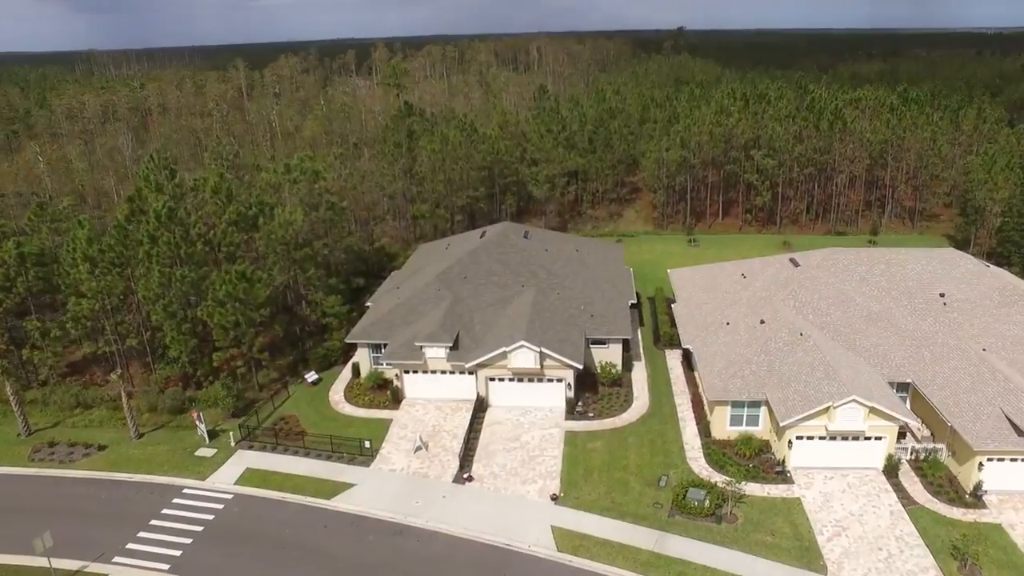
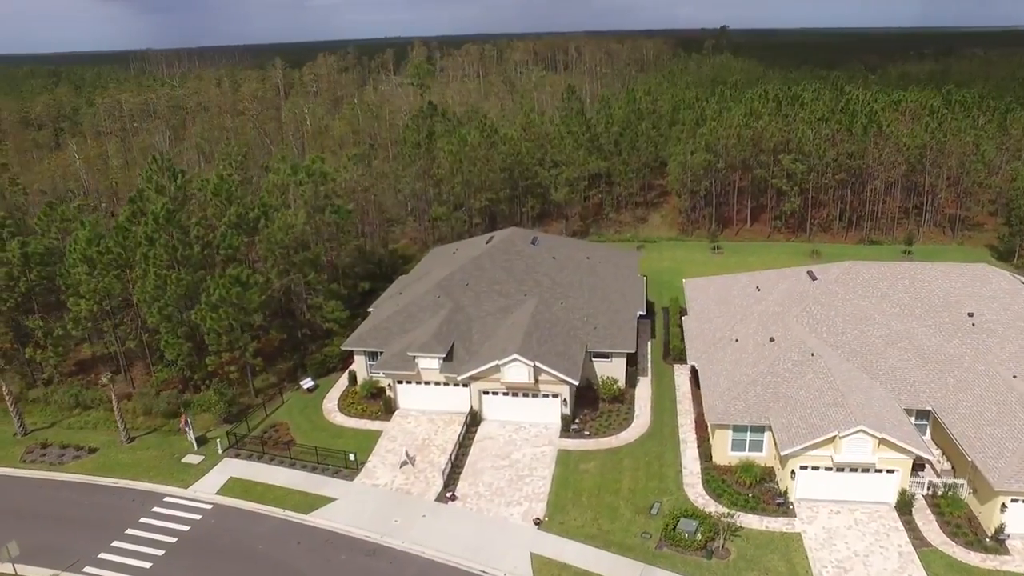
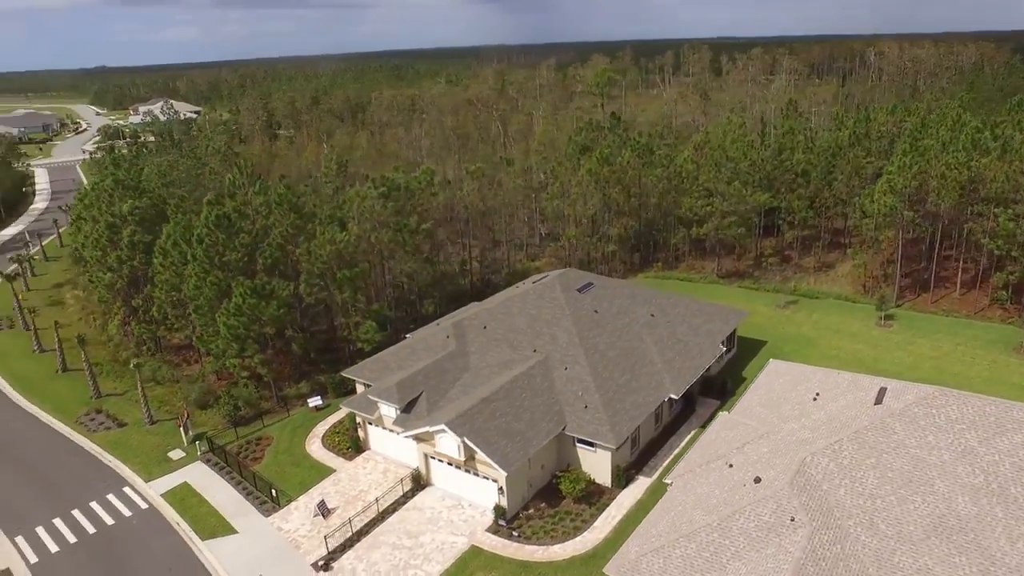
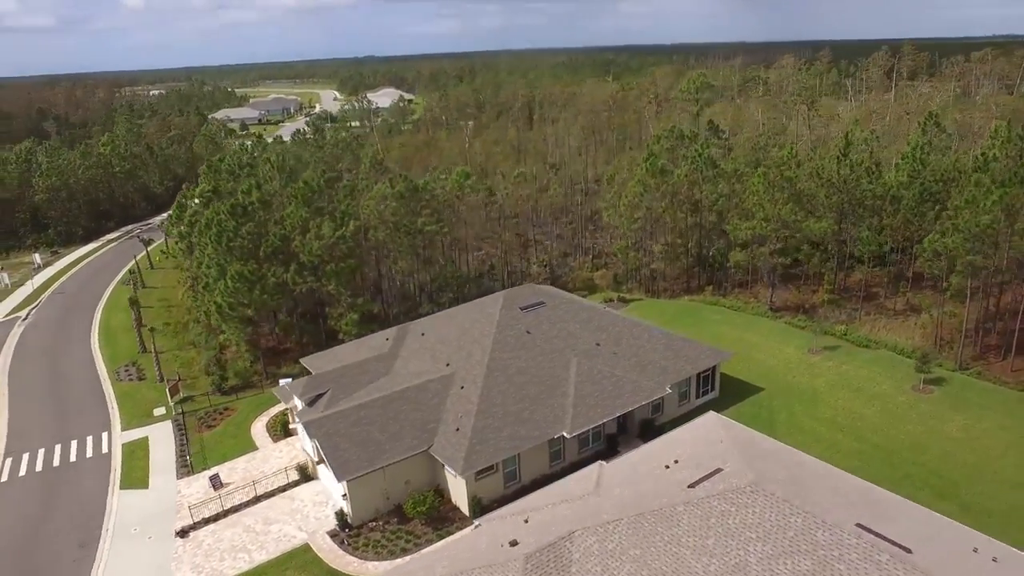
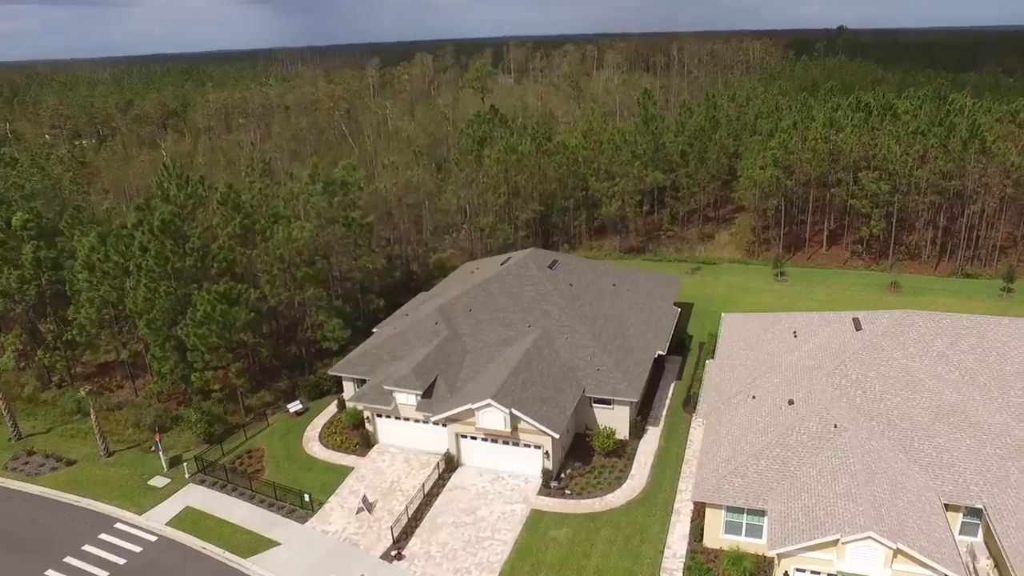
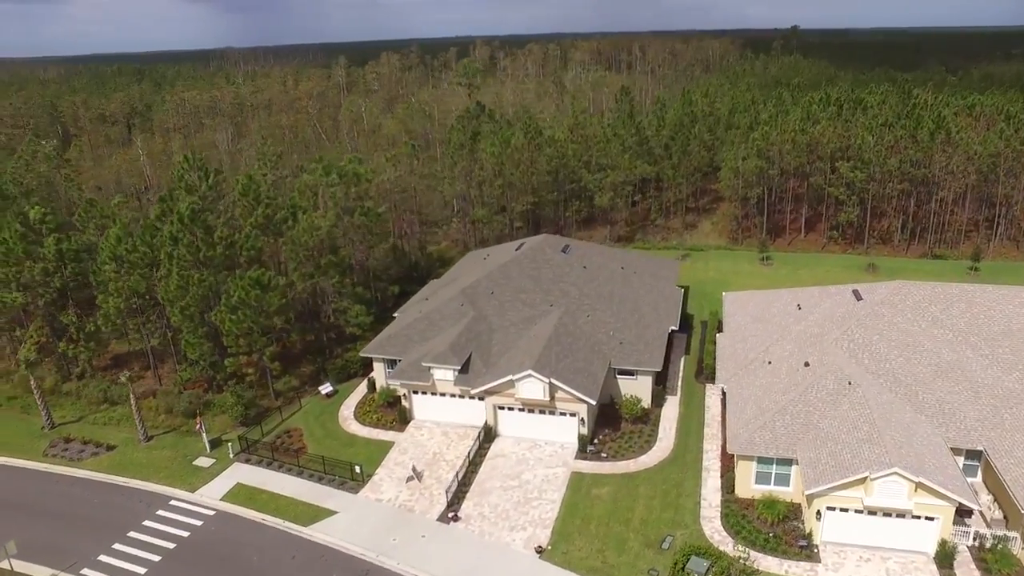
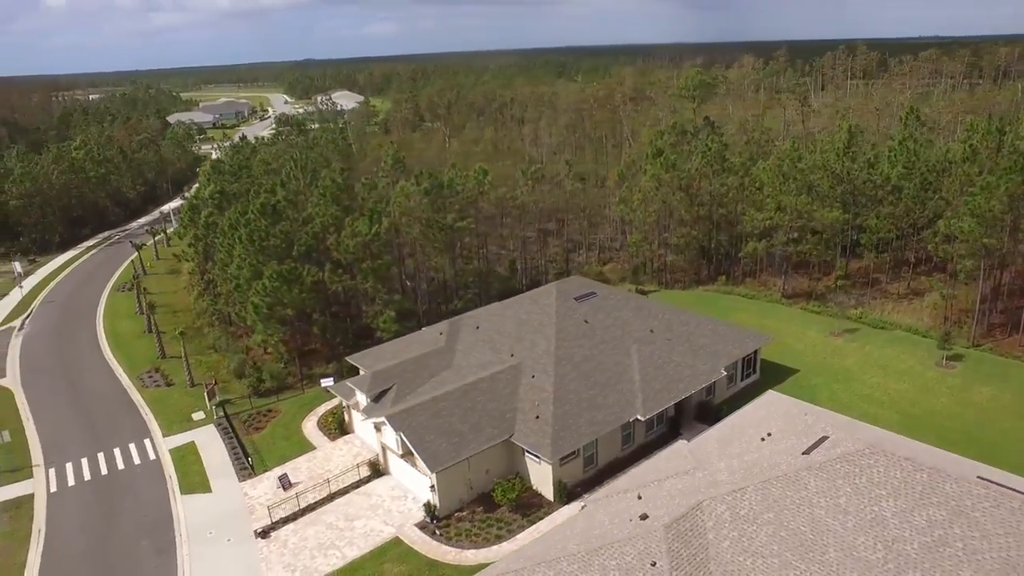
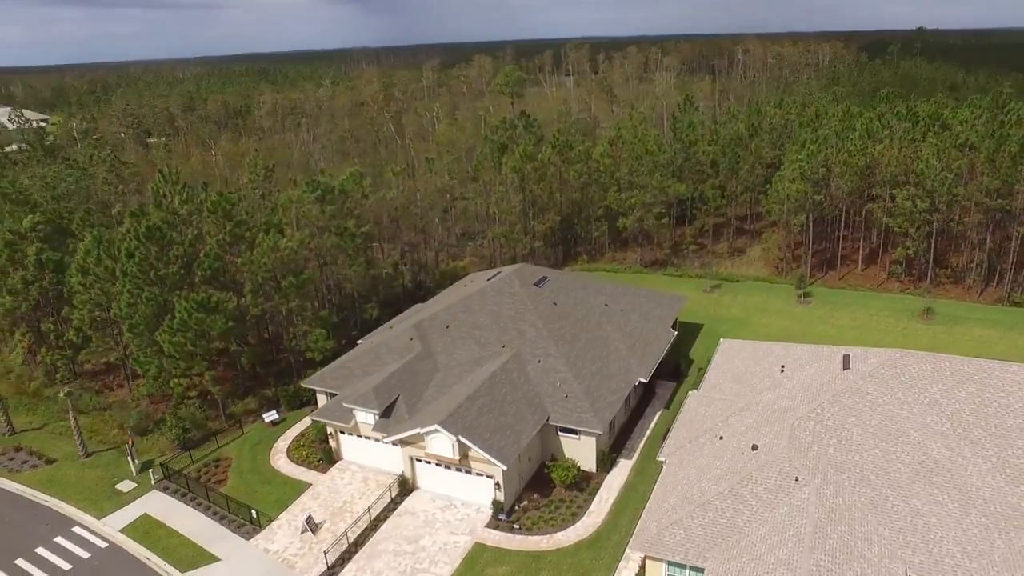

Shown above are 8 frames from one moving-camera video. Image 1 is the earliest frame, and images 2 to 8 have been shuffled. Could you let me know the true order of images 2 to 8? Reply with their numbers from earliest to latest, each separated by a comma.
2, 6, 5, 8, 3, 7, 4
